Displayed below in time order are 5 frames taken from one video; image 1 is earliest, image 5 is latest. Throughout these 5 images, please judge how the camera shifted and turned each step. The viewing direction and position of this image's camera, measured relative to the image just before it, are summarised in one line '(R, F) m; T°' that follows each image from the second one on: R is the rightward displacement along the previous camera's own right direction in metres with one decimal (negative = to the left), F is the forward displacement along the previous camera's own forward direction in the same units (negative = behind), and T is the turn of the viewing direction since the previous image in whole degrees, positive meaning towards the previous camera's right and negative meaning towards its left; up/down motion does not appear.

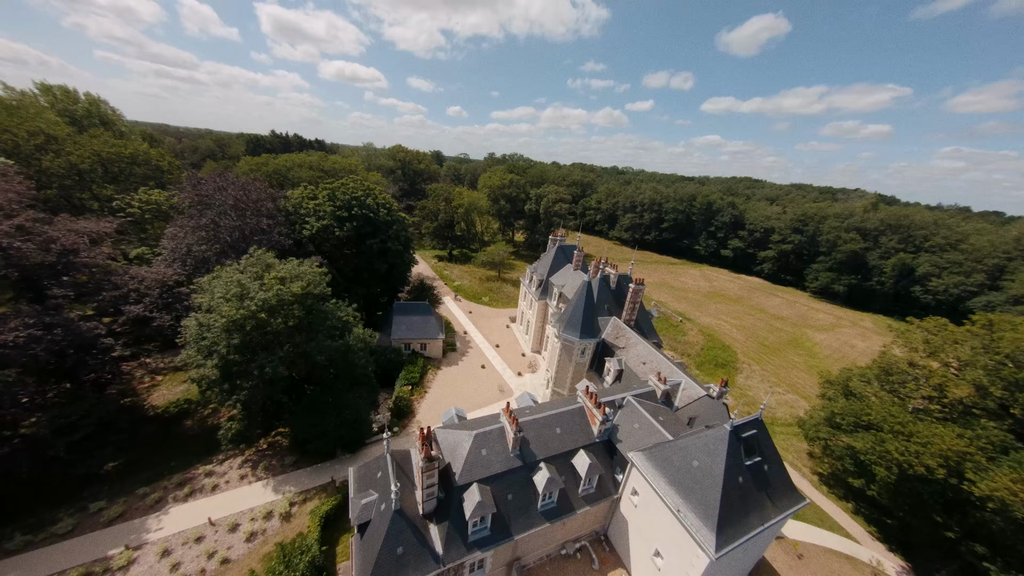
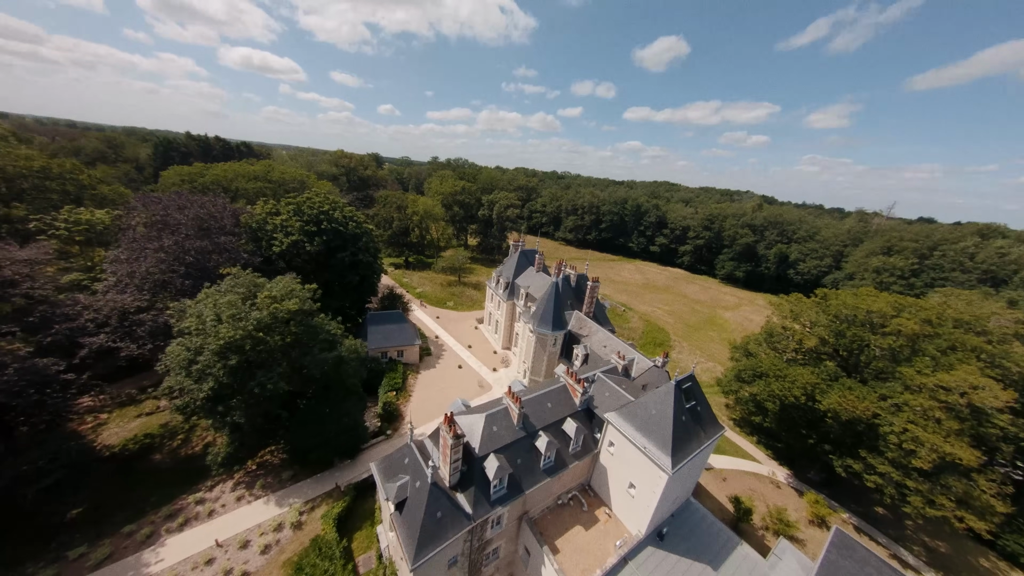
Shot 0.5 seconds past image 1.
(-2.7, -2.9) m; +10°
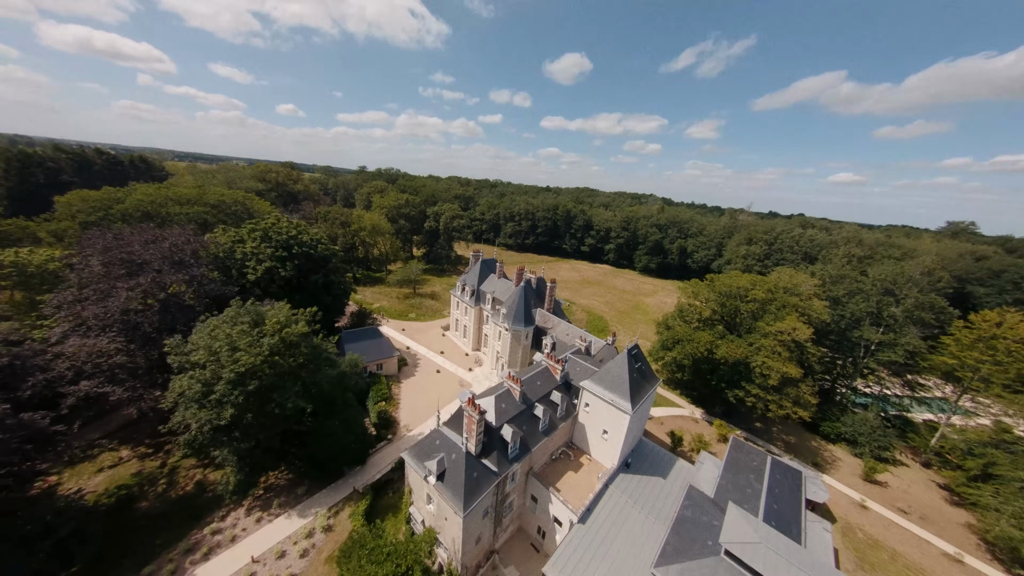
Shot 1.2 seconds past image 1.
(-4.0, -4.2) m; +12°
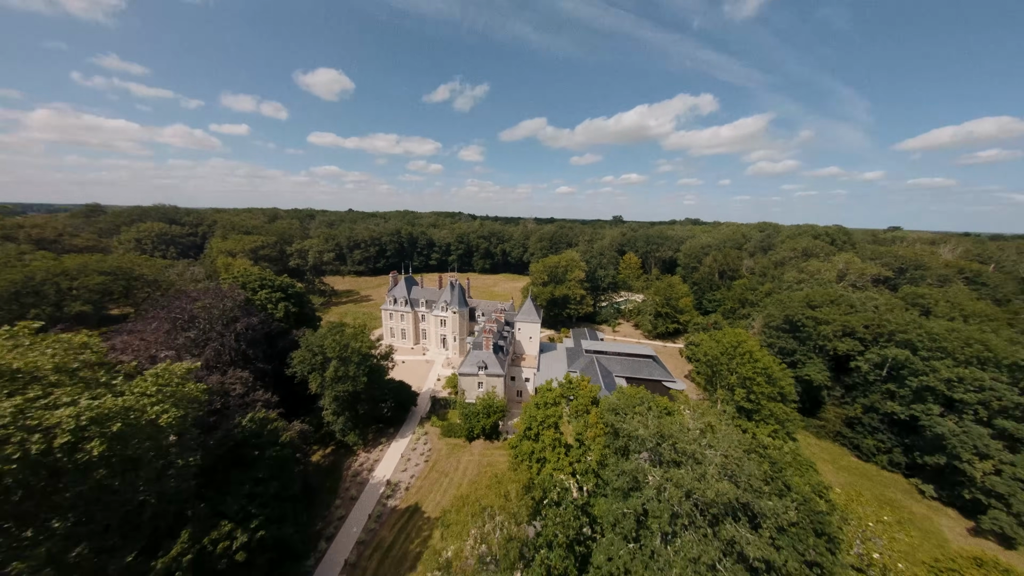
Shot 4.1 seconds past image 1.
(-20.1, -15.6) m; +34°
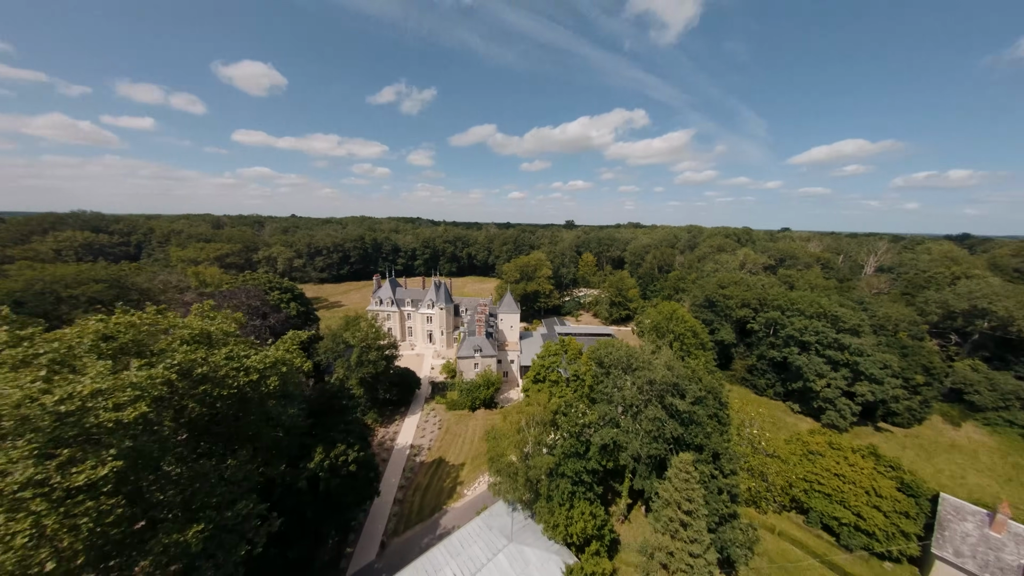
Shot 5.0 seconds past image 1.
(-4.7, -6.8) m; +9°
